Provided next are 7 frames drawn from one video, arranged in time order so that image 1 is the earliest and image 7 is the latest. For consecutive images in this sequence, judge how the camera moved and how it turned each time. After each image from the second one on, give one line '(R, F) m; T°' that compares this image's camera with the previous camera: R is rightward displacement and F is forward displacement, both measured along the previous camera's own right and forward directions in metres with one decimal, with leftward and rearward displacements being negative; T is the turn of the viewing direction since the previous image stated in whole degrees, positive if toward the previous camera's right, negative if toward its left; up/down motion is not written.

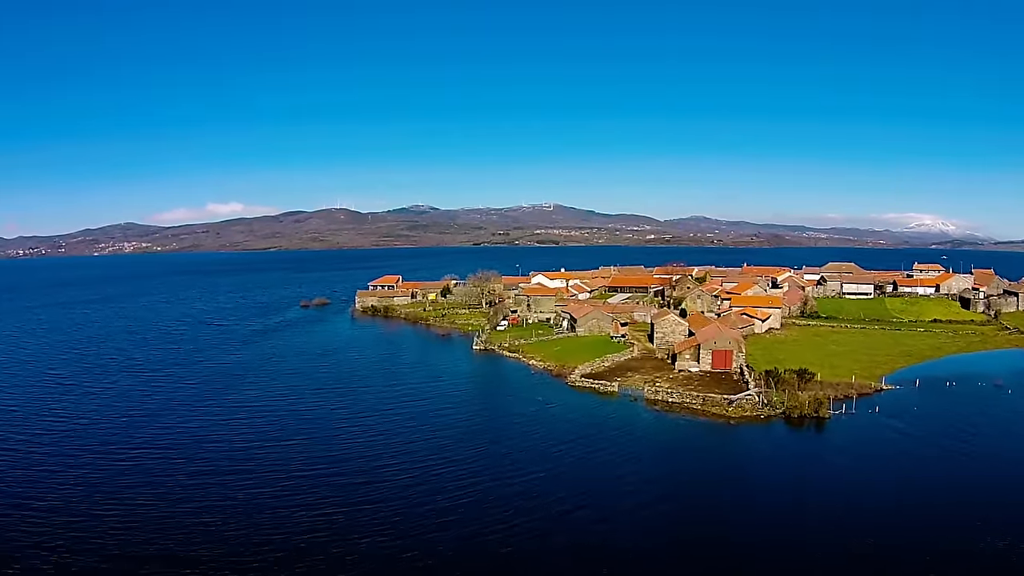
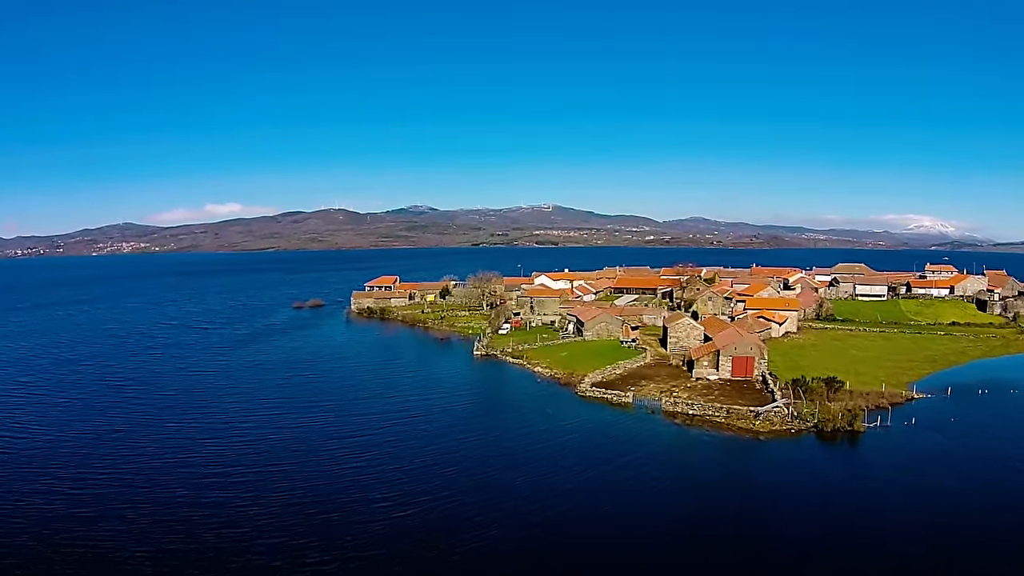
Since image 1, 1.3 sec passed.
(-0.3, +3.0) m; 0°
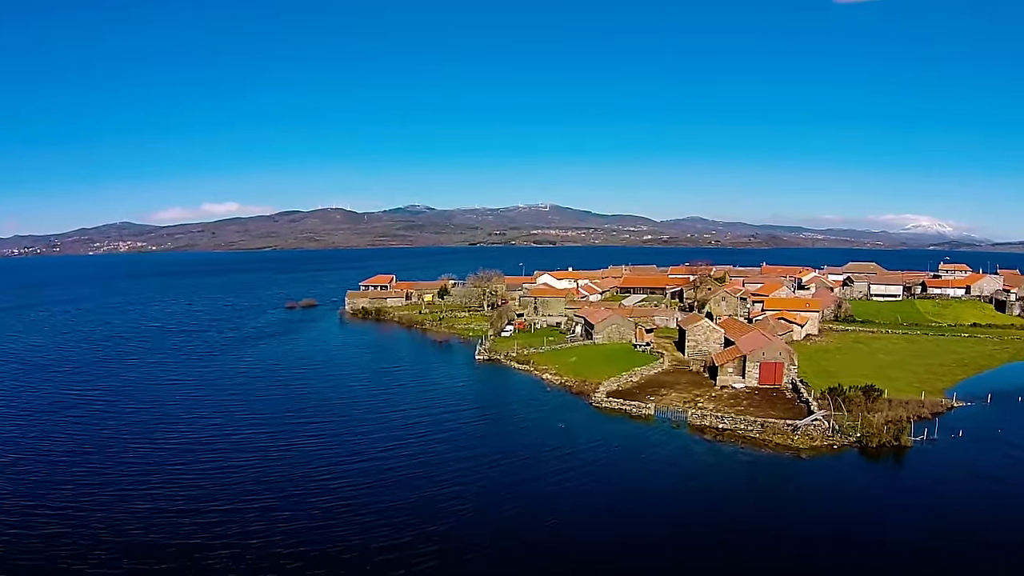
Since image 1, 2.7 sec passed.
(-0.5, +3.3) m; 0°
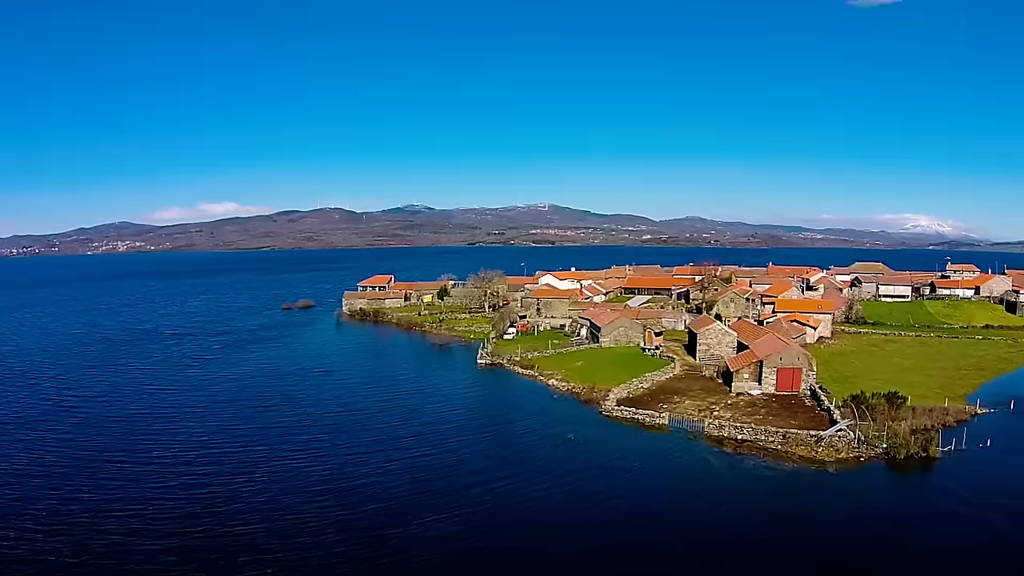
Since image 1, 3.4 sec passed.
(-0.3, +1.7) m; 0°
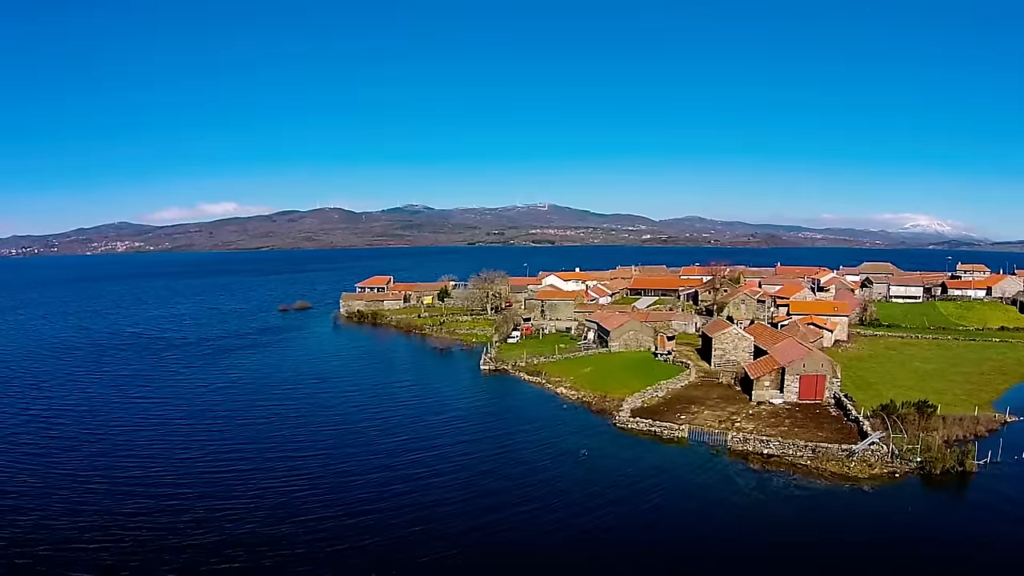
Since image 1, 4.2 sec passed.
(-0.3, +1.9) m; 0°
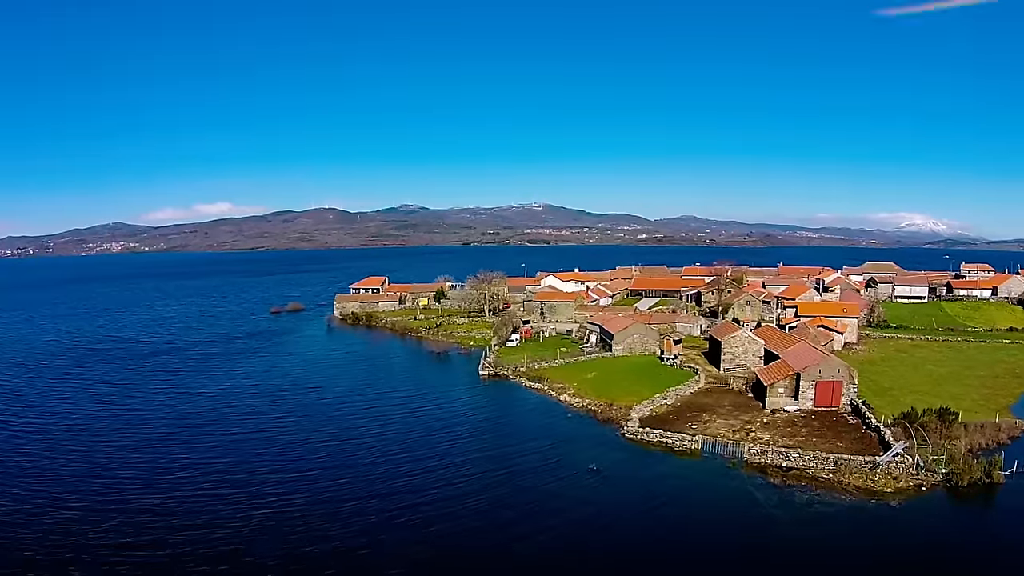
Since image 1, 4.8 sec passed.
(-0.2, +1.6) m; 0°
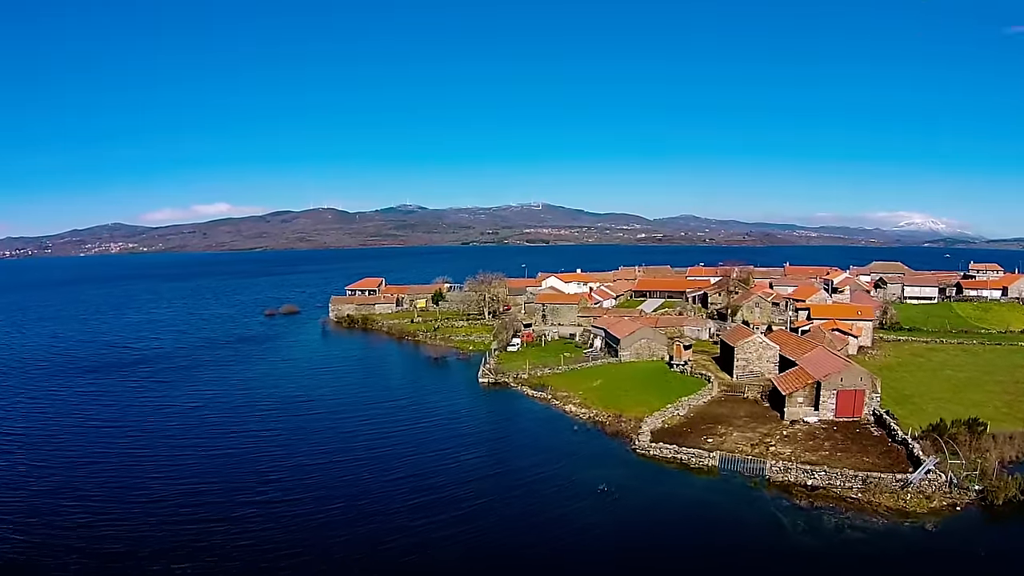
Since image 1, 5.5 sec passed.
(-0.1, +1.8) m; 0°
